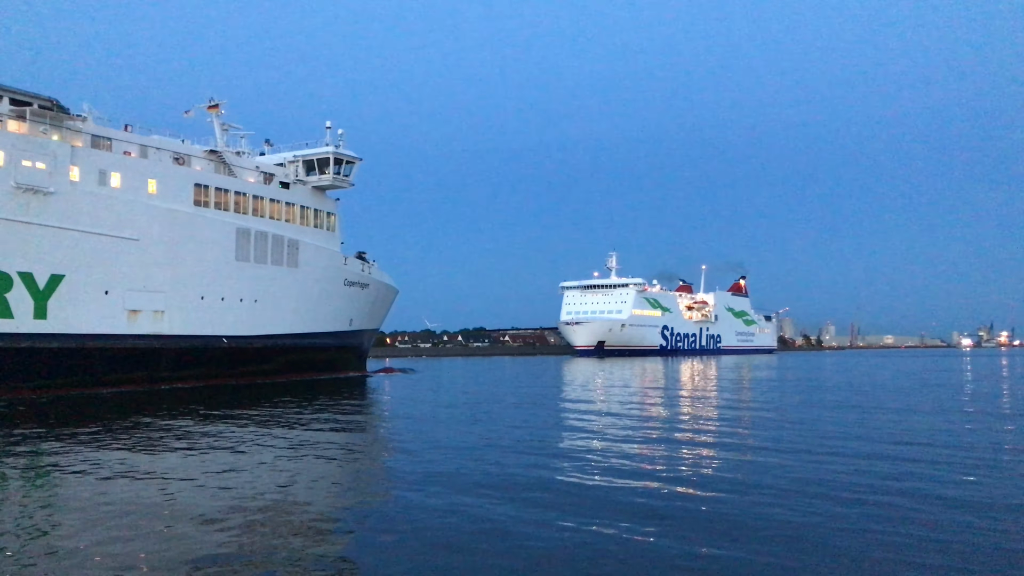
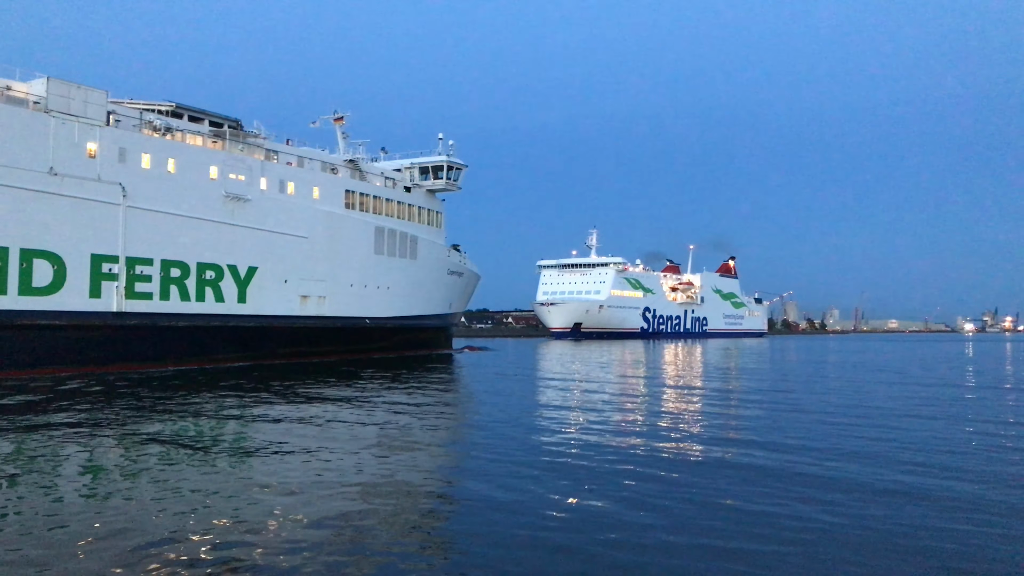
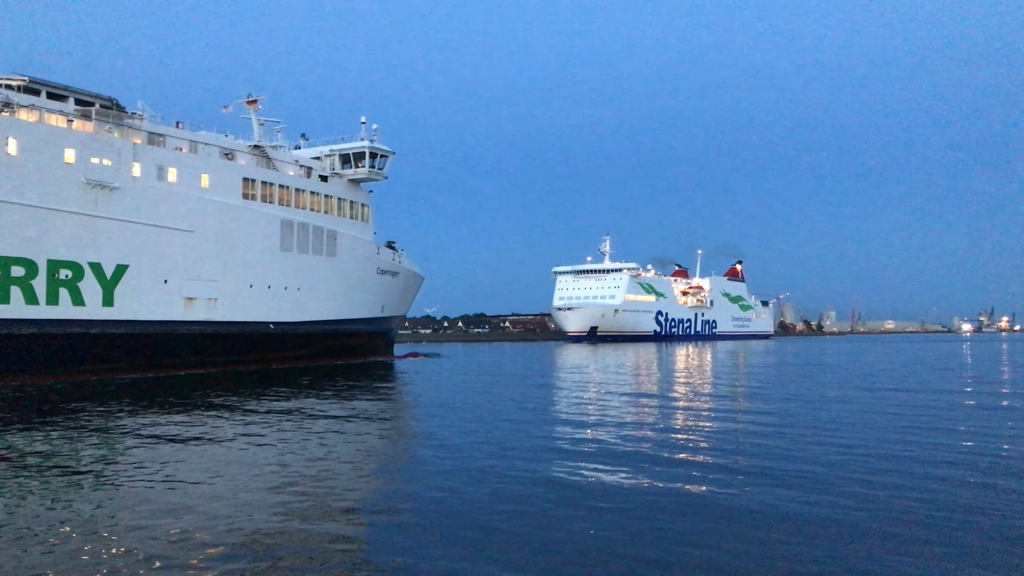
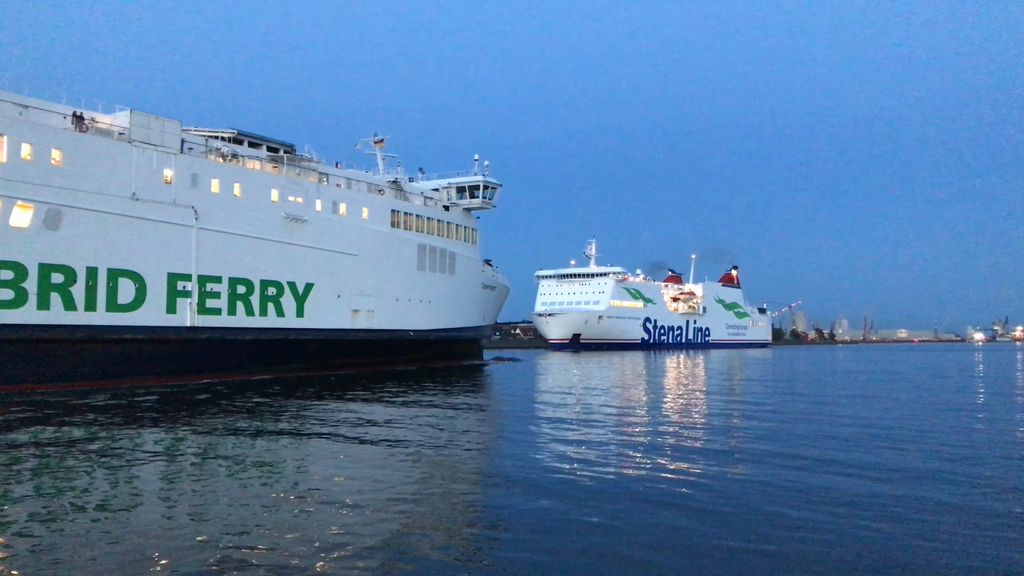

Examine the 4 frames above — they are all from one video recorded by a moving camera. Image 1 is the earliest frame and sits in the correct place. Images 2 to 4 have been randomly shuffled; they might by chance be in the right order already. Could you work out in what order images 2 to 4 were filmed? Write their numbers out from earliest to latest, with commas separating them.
3, 2, 4
